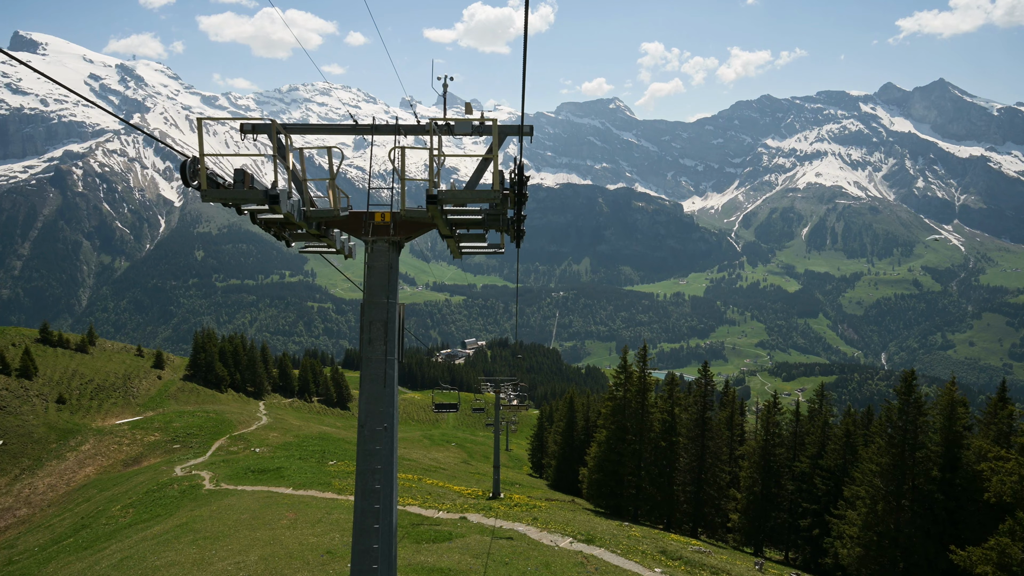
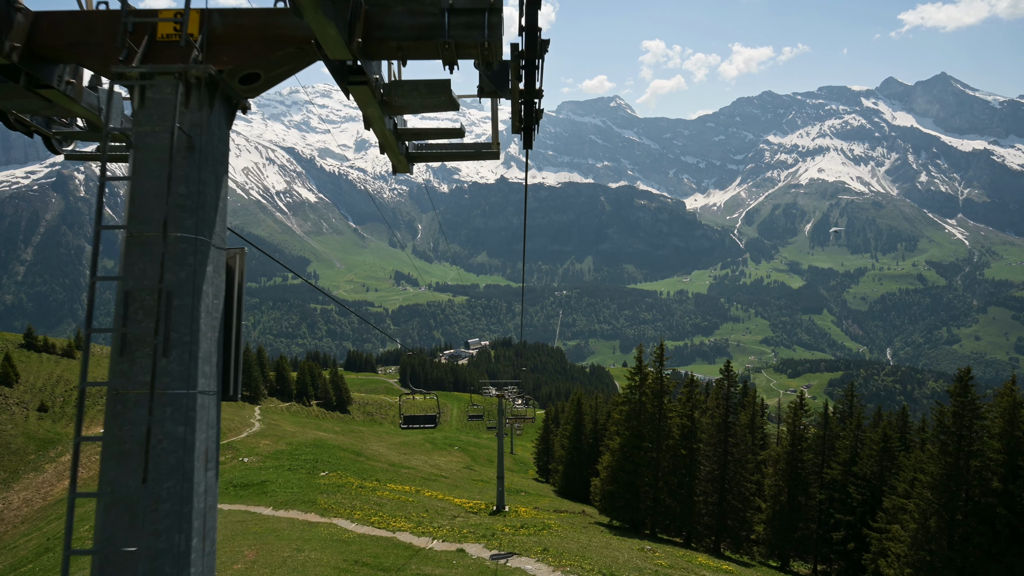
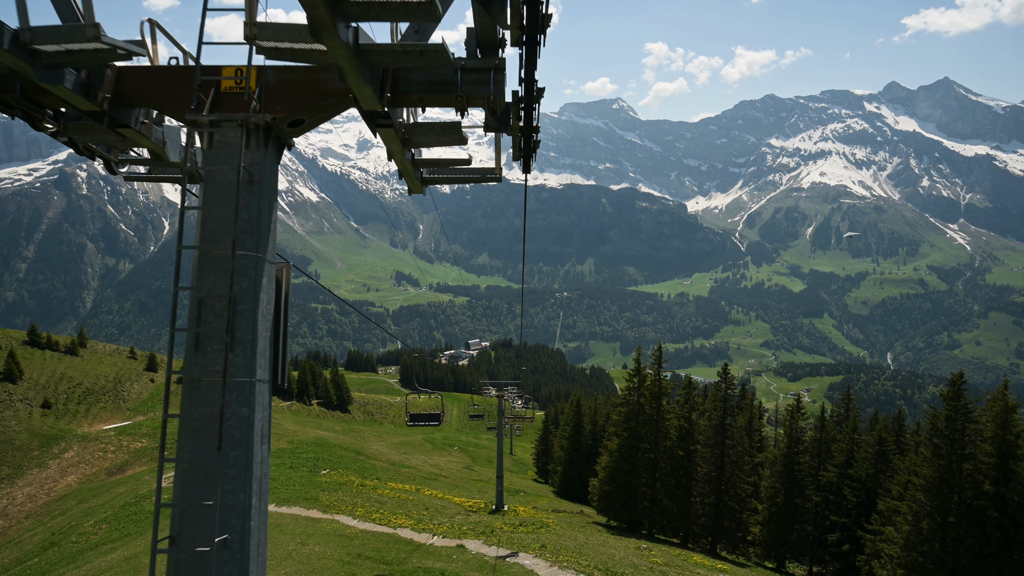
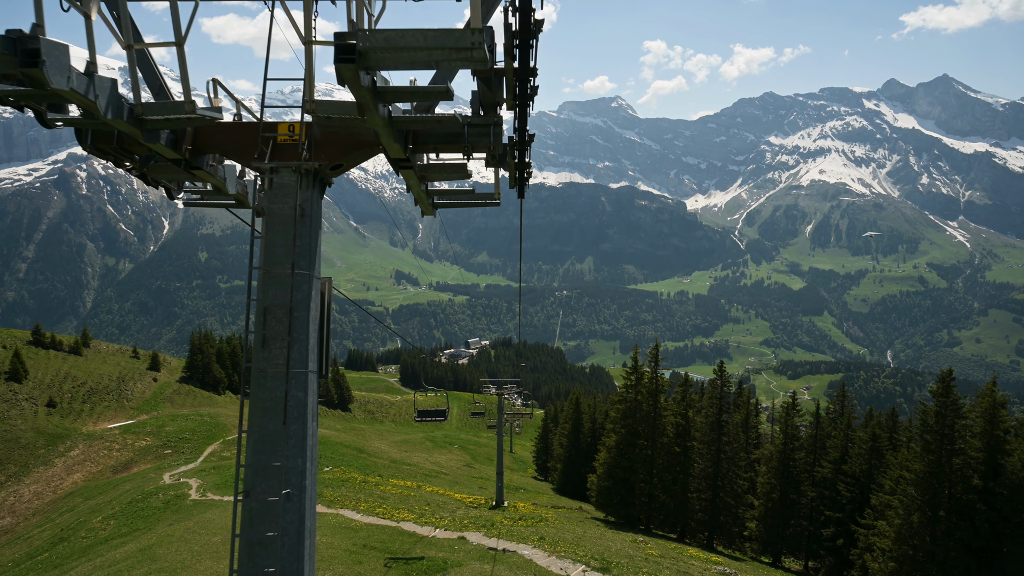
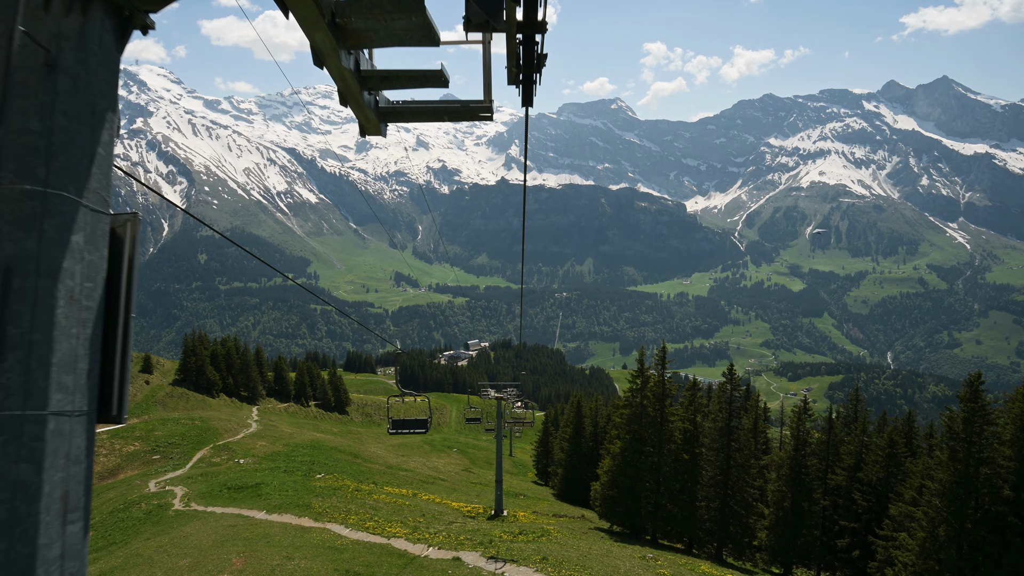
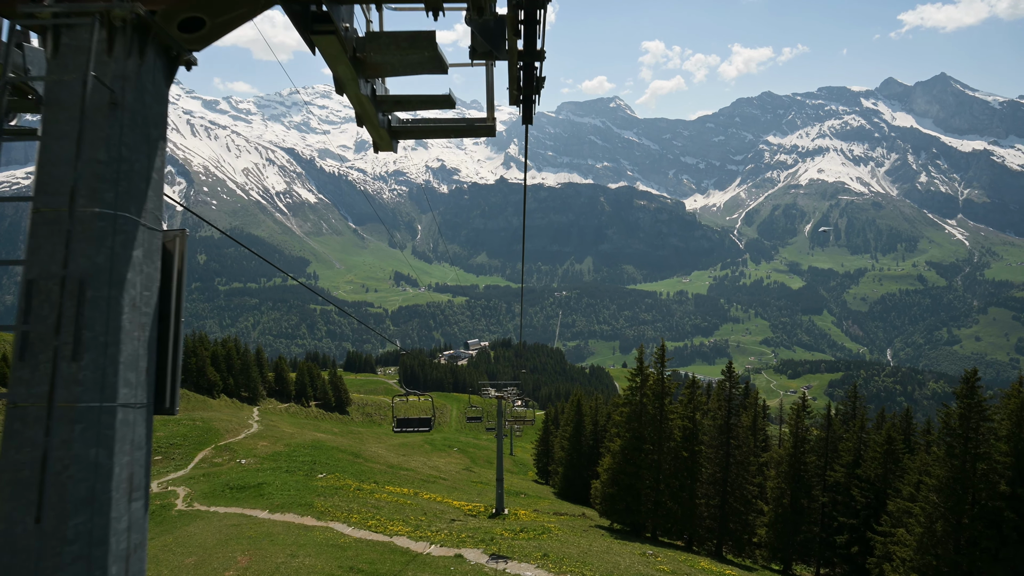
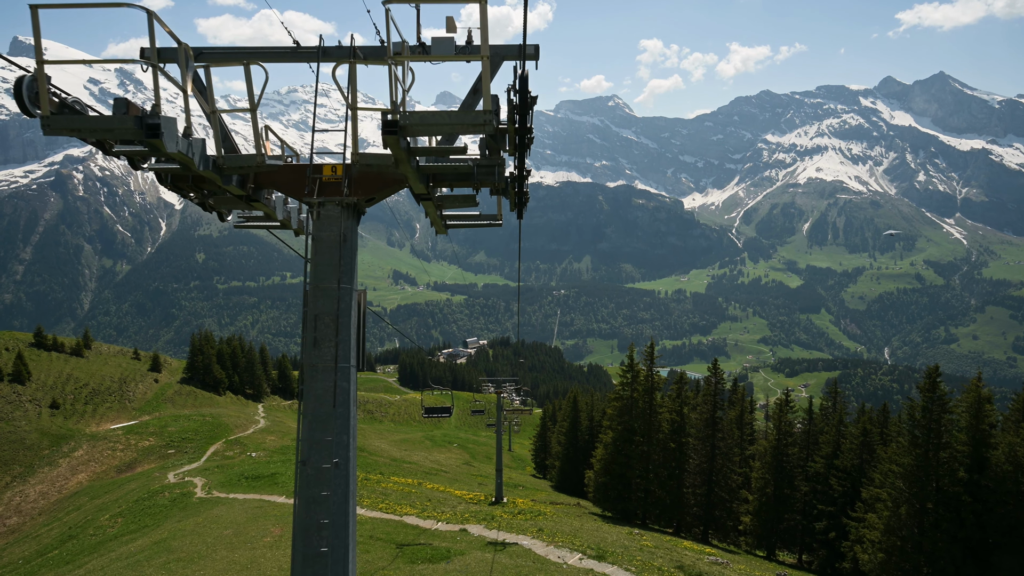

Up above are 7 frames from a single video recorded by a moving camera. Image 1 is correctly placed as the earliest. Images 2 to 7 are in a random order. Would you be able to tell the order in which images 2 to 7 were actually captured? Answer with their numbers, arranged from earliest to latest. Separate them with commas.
7, 4, 3, 2, 6, 5
